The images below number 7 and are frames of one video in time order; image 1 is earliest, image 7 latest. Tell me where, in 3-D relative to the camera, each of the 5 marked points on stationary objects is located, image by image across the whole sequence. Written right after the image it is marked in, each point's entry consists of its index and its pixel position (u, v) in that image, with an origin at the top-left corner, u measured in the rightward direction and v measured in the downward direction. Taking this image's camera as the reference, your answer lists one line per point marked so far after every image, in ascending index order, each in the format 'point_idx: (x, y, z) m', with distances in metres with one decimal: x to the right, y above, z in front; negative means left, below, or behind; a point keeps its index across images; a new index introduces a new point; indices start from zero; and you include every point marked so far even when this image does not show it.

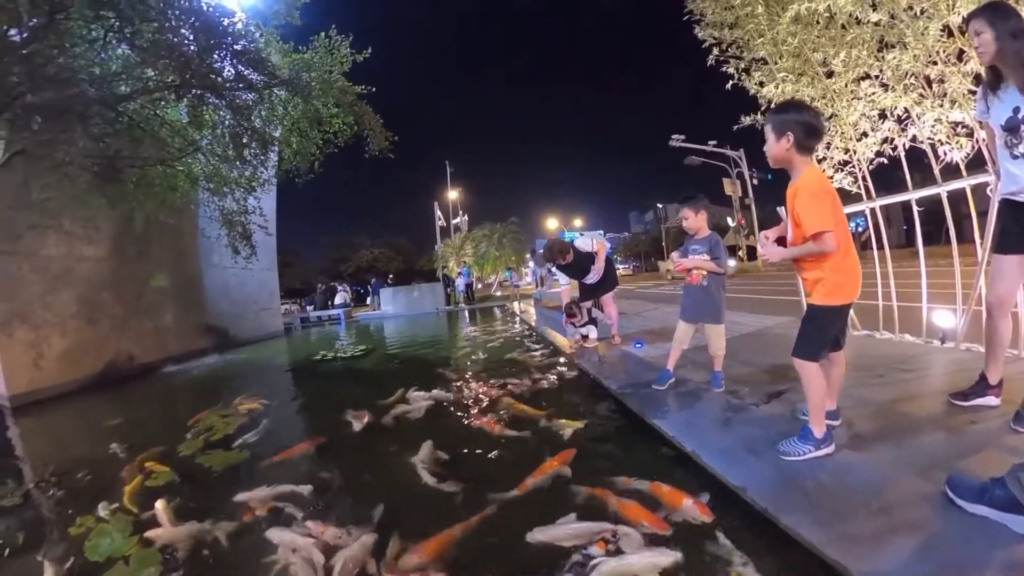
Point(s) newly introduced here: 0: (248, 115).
0: (-2.7, +1.7, +5.8) m
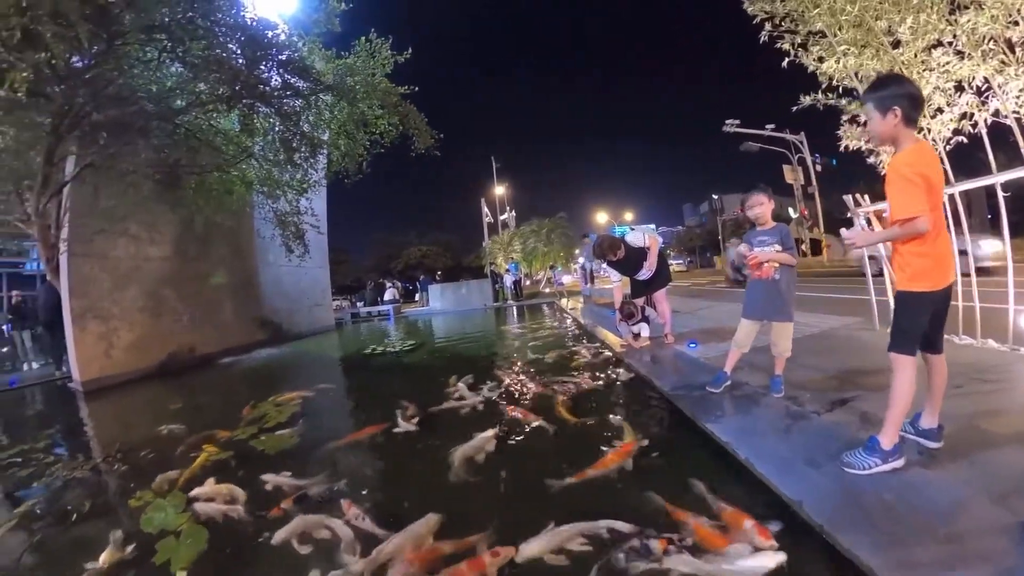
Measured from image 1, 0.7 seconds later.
0: (-2.3, +1.8, +6.1) m
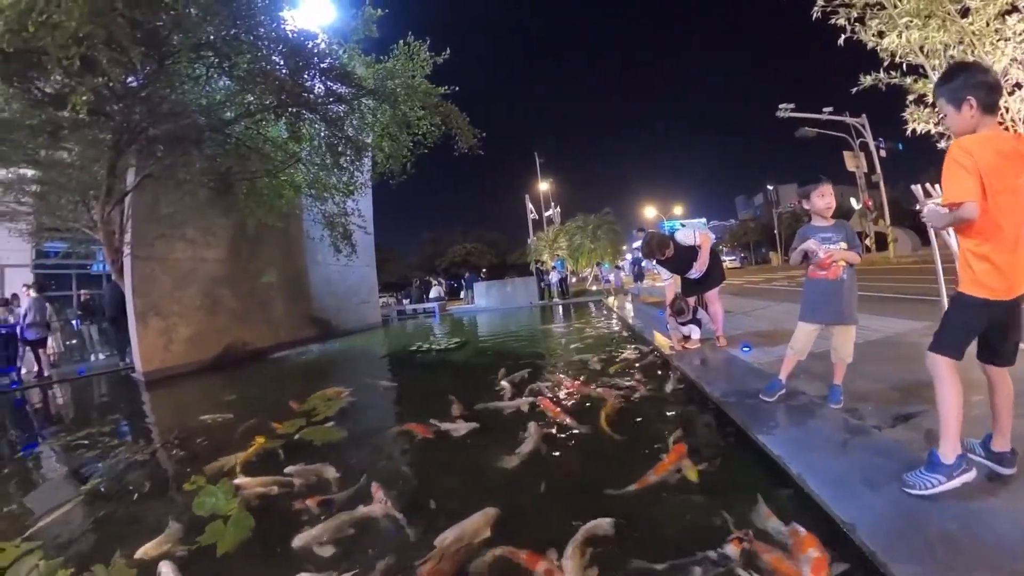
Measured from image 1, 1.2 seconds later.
0: (-1.8, +1.8, +6.3) m
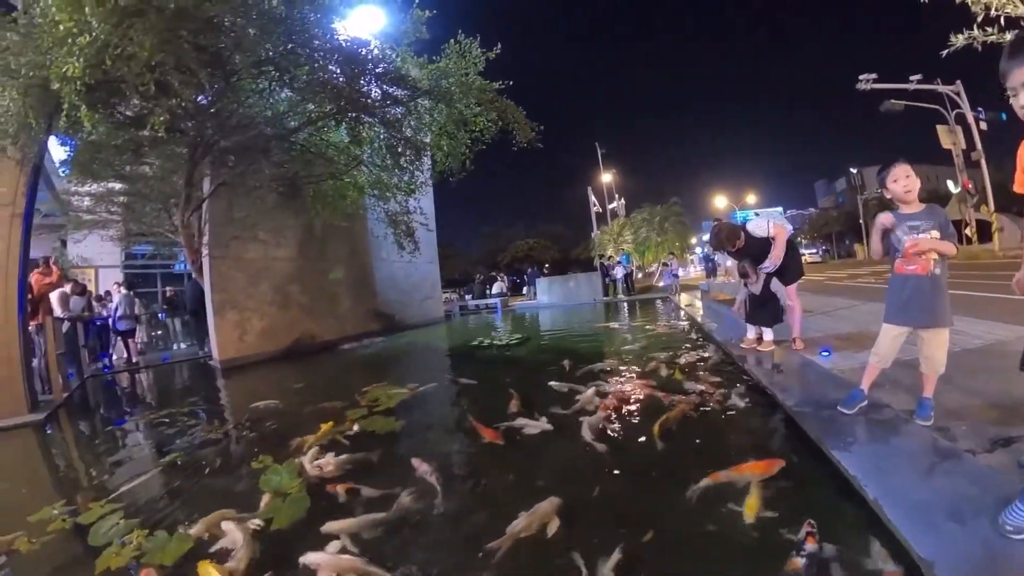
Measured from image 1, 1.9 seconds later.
0: (-1.2, +1.8, +6.6) m
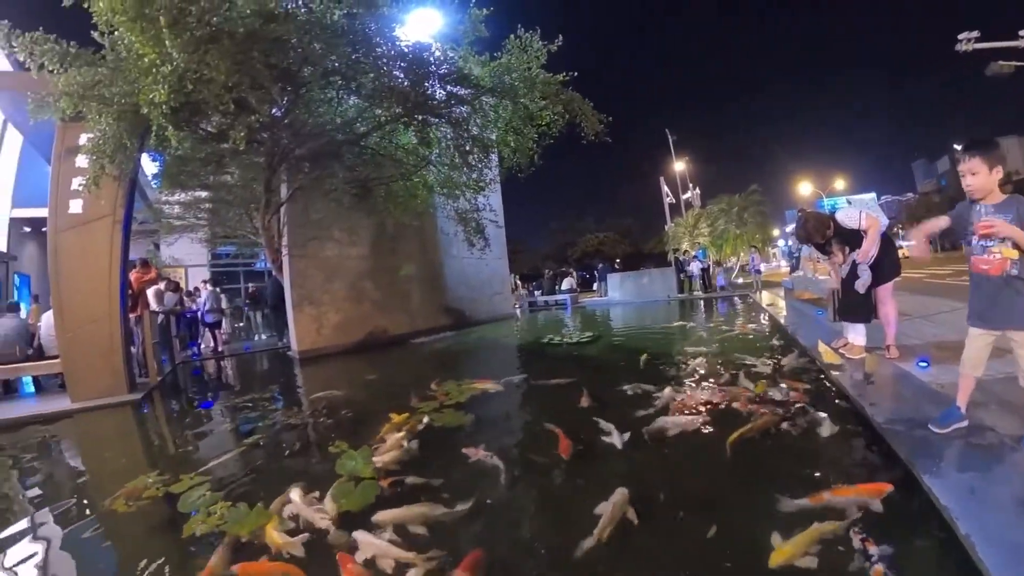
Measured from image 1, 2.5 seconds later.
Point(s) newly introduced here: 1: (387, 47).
0: (-0.5, +1.9, +6.7) m
1: (-1.3, +2.6, +6.2) m
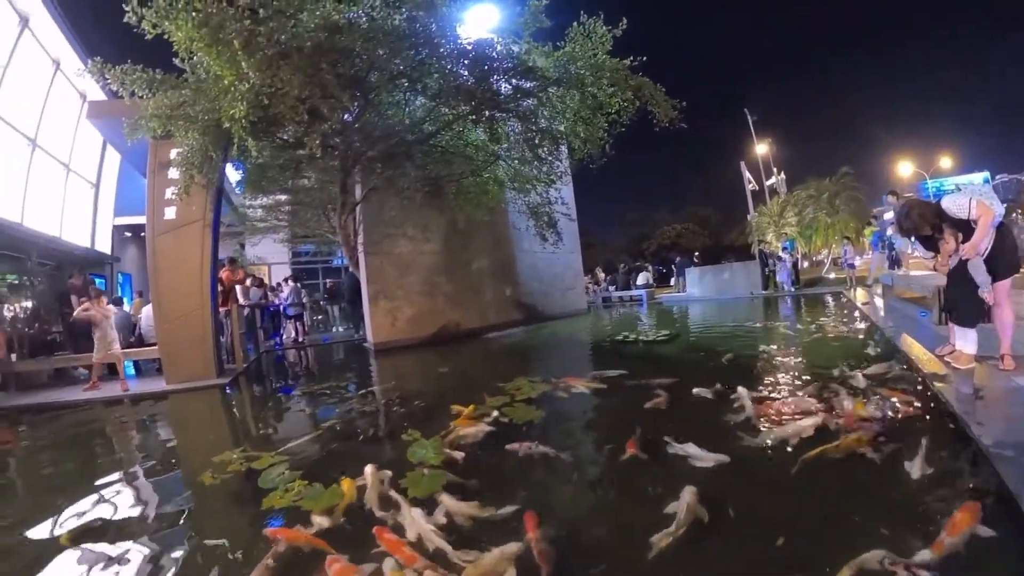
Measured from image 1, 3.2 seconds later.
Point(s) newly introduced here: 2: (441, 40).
0: (+0.3, +1.9, +6.6) m
1: (-0.6, +2.6, +6.3) m
2: (-0.8, +2.8, +6.5) m
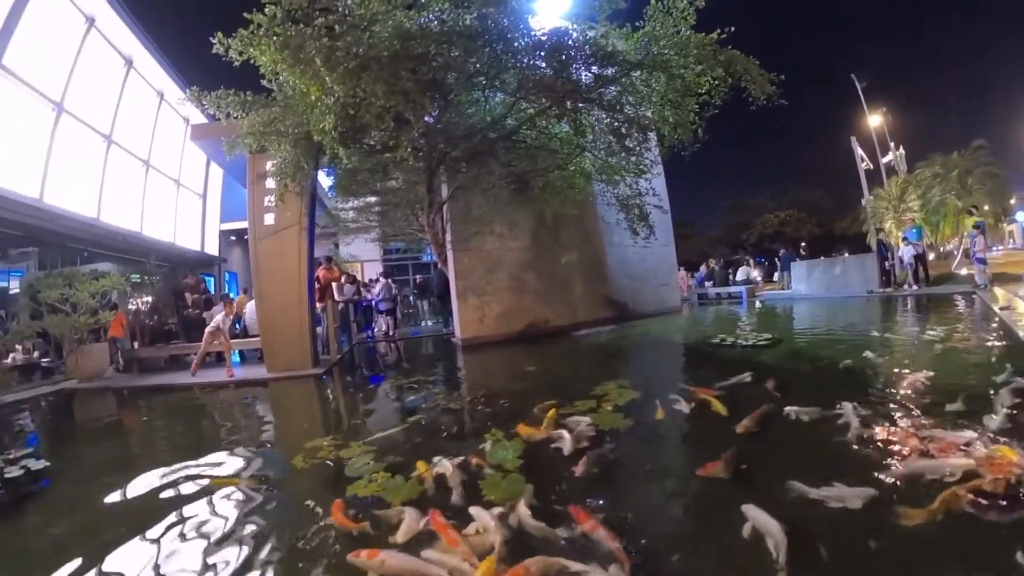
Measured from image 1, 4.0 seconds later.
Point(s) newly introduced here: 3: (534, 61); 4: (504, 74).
0: (+1.2, +2.0, +6.2) m
1: (+0.2, +2.7, +6.2) m
2: (+0.1, +2.8, +6.4) m
3: (+0.4, +2.4, +6.0) m
4: (-0.1, +2.3, +6.1) m
